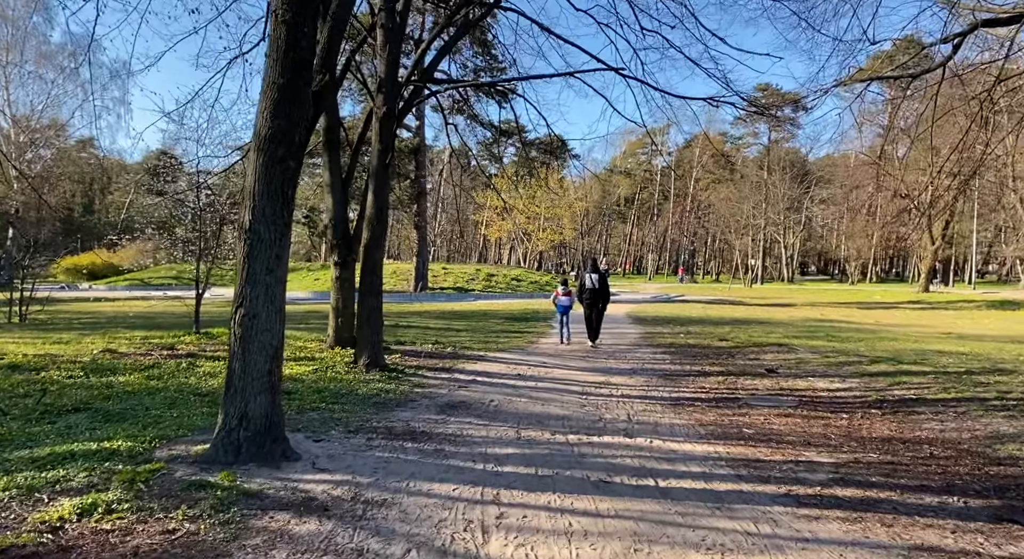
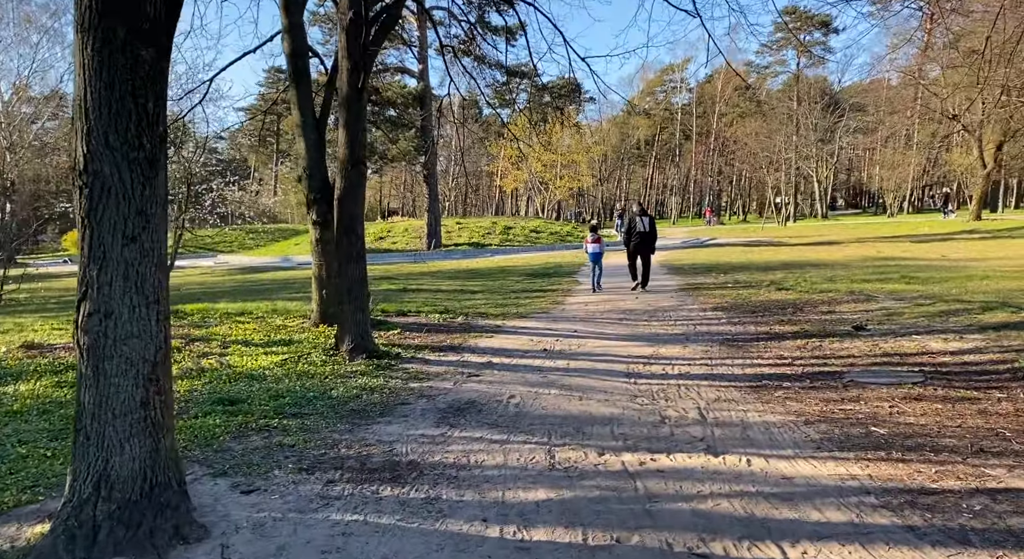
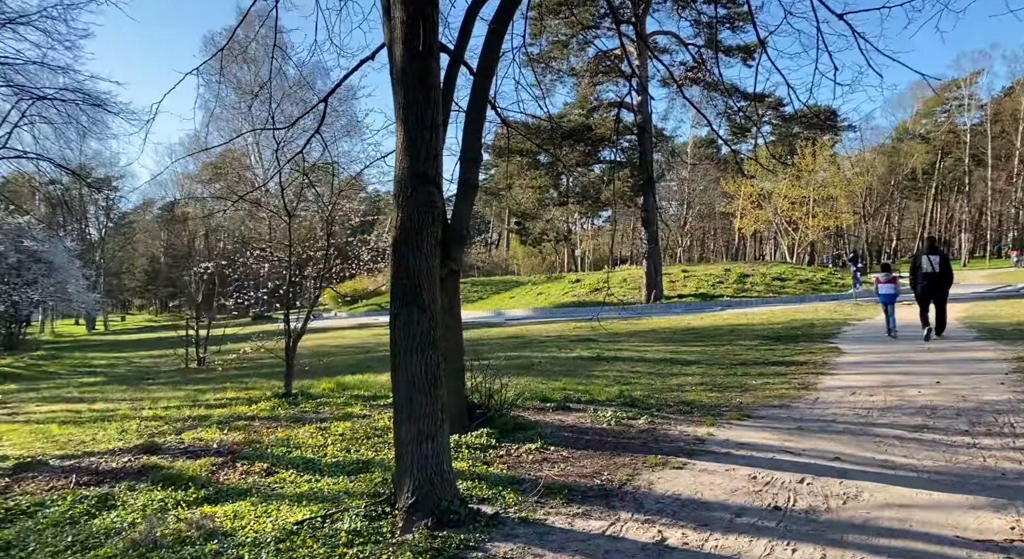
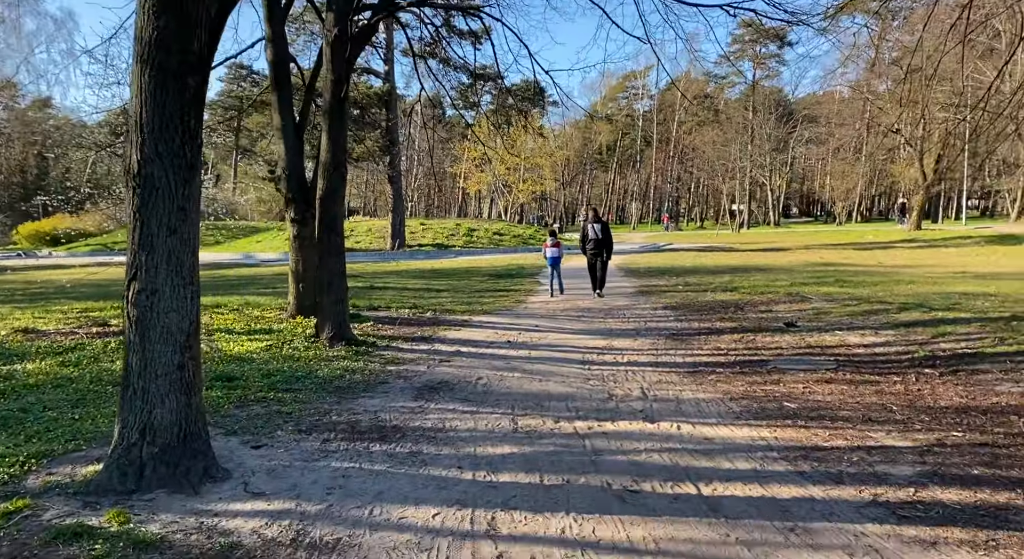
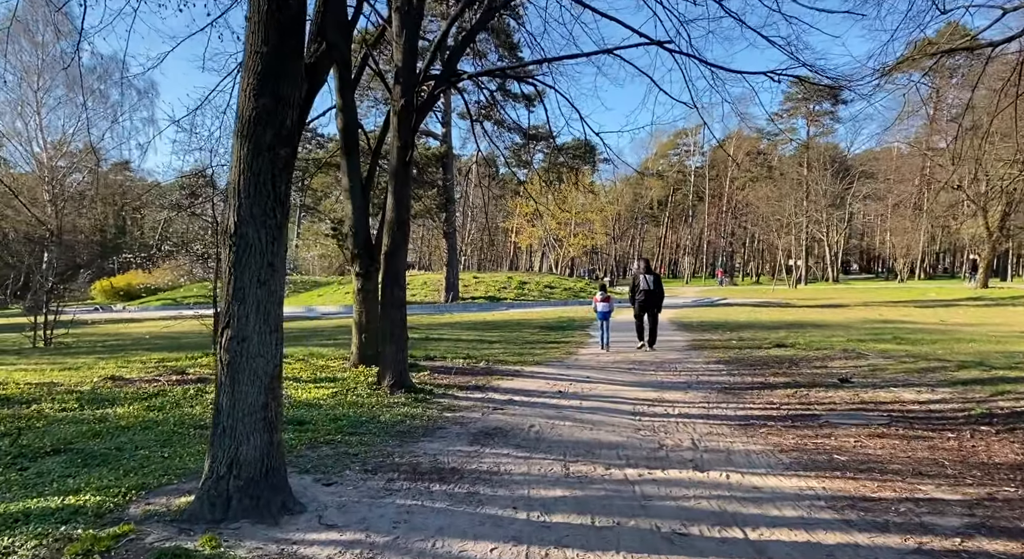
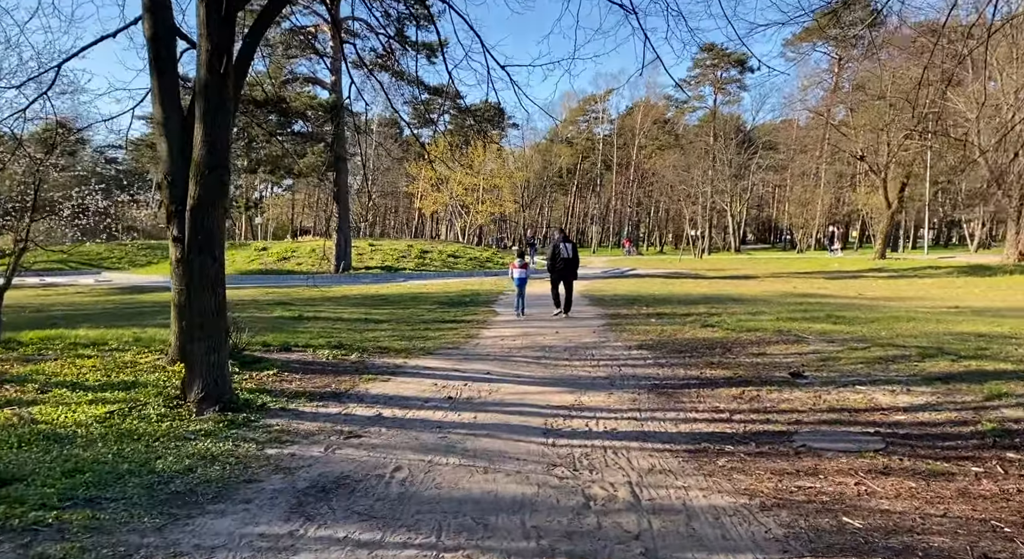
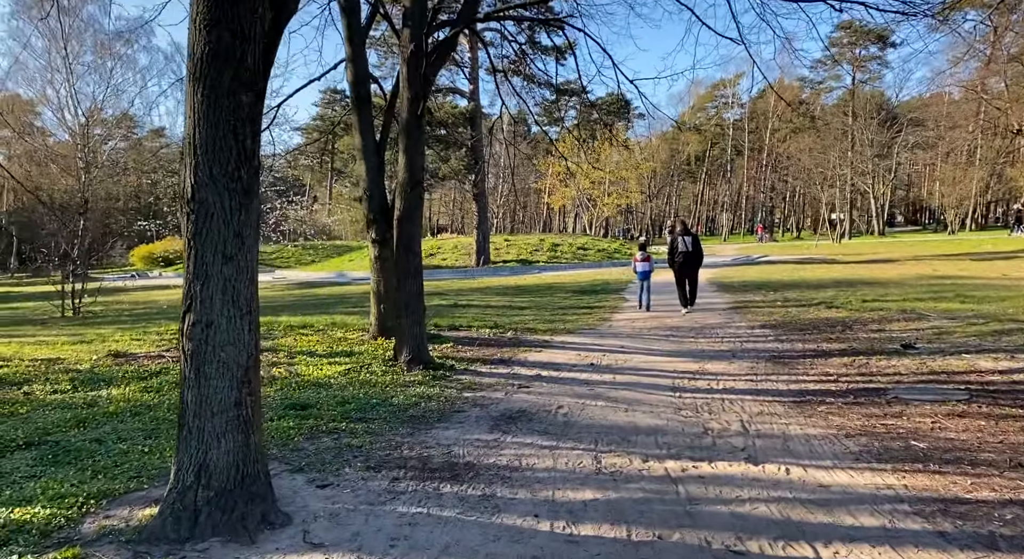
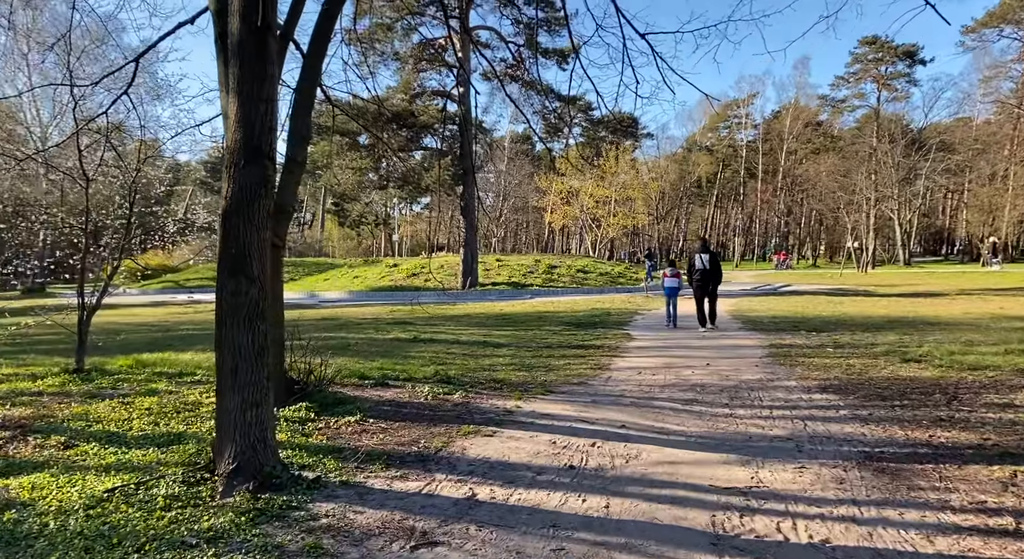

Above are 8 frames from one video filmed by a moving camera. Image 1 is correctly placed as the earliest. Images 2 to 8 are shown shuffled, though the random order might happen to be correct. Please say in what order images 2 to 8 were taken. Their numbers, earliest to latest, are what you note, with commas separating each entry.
5, 4, 7, 2, 6, 8, 3
